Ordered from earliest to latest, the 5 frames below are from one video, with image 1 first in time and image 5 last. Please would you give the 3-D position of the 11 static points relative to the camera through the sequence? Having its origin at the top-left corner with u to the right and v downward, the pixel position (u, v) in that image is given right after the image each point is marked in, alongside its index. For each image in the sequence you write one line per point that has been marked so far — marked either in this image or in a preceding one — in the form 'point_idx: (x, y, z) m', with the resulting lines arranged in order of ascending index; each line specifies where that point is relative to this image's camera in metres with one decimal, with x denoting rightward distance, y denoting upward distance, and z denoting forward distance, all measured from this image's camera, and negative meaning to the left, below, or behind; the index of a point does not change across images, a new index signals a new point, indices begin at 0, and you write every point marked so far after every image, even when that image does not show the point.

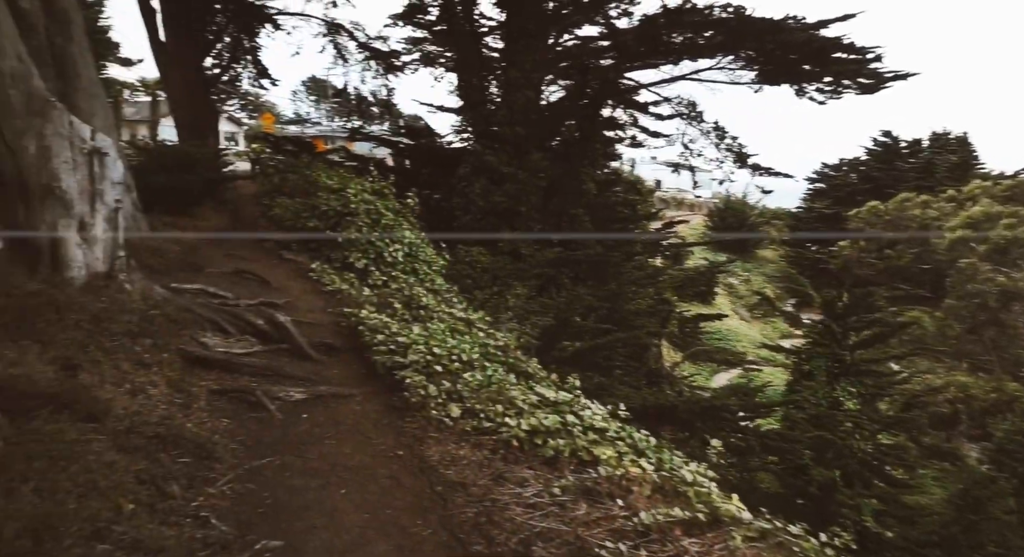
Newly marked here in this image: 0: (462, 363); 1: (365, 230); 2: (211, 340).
0: (-0.6, -0.8, +5.1) m
1: (-2.4, +0.8, +8.5) m
2: (-2.6, -0.5, +4.5) m
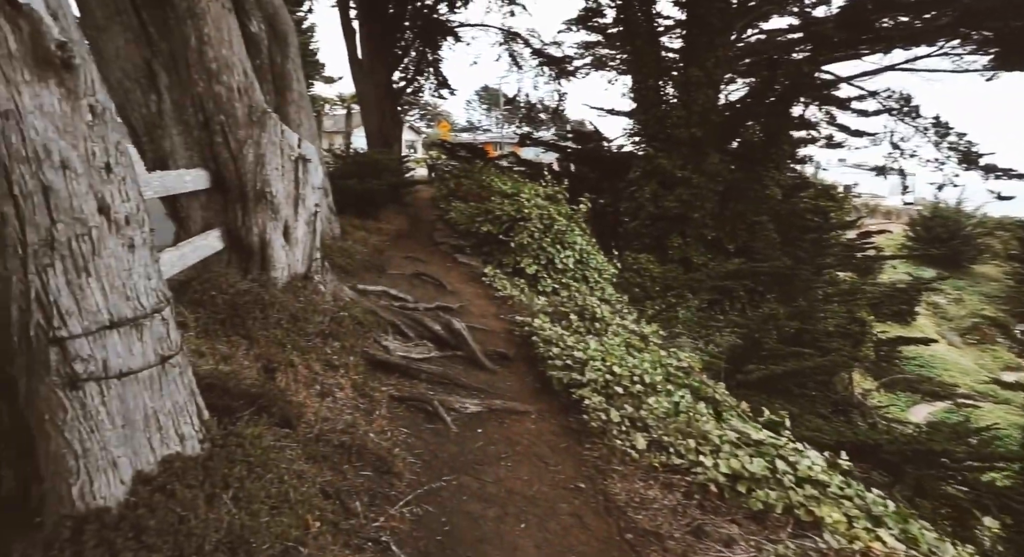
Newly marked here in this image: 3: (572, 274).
0: (+1.1, -0.9, +4.4) m
1: (+0.4, +0.7, +8.2) m
2: (-1.0, -0.6, +4.4) m
3: (+0.9, +0.1, +8.2) m
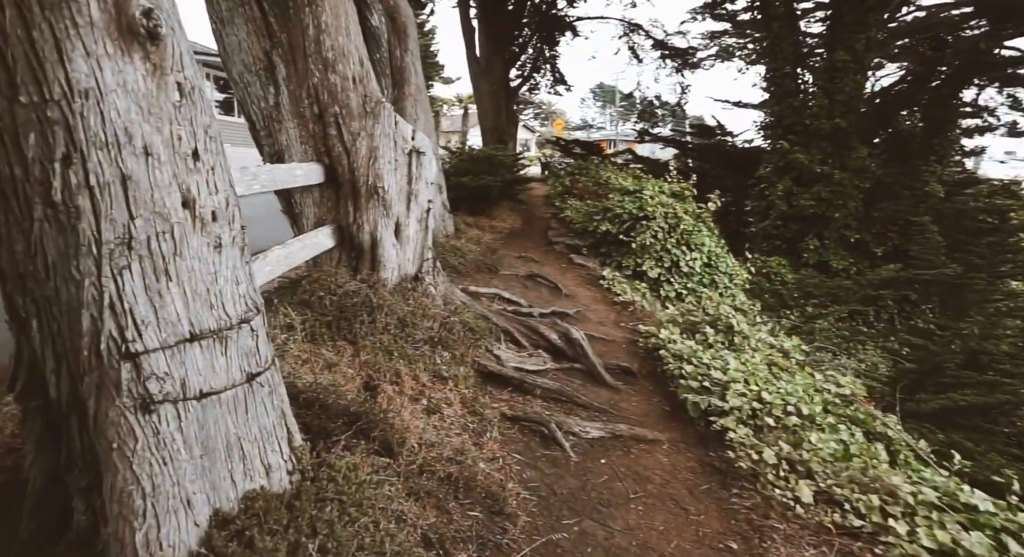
0: (+2.0, -1.0, +3.5) m
1: (+2.2, +0.6, +7.4) m
2: (-0.1, -0.6, +4.0) m
3: (+2.6, 0.0, +7.3) m
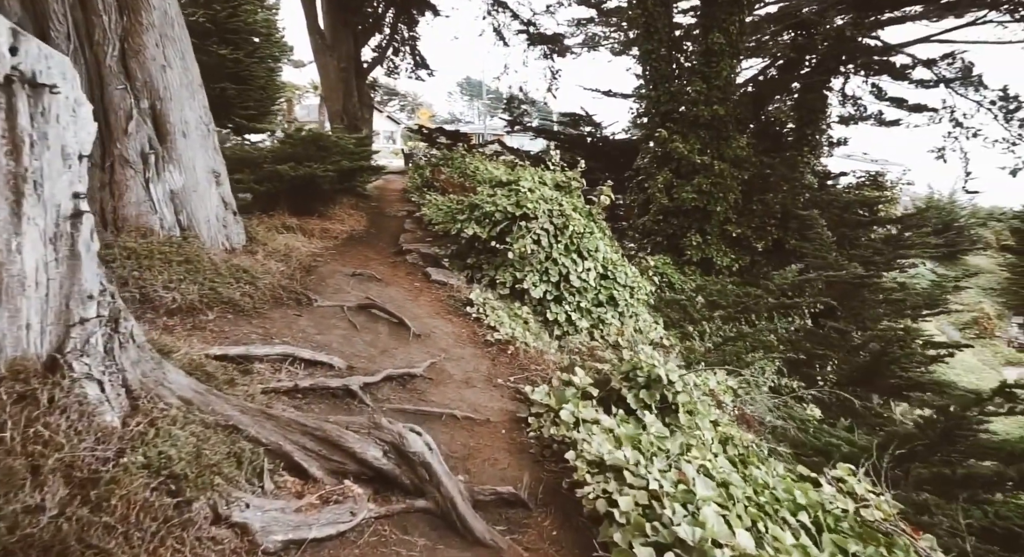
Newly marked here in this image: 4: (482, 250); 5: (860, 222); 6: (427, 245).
0: (+1.2, -1.2, +1.9) m
1: (+0.4, +0.4, +5.7) m
2: (-0.9, -0.9, +1.9) m
3: (+0.9, -0.2, +5.7) m
4: (-0.3, +0.3, +6.0) m
5: (+7.0, +1.1, +10.2) m
6: (-1.1, +0.4, +6.4) m
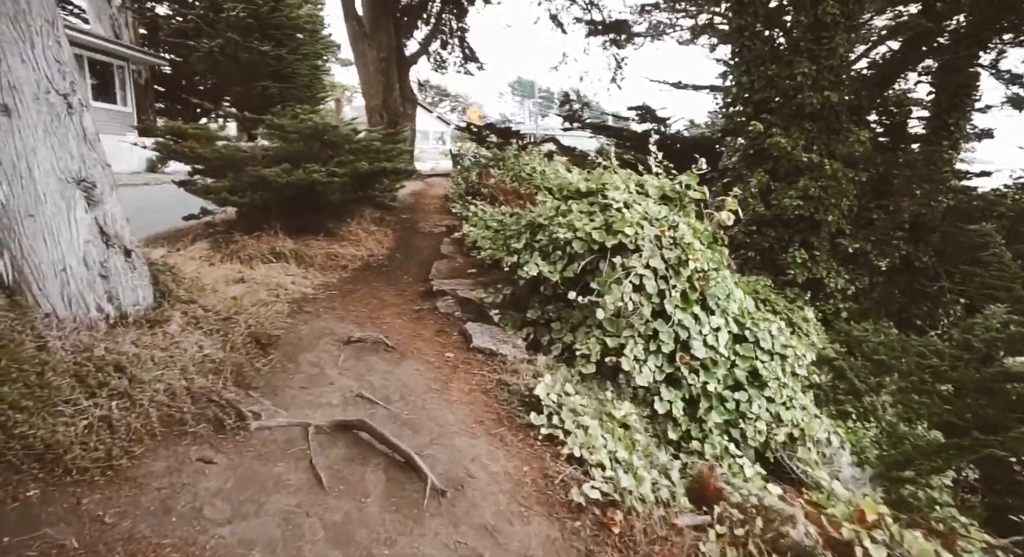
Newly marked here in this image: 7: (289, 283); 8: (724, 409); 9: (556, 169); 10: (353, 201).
0: (+1.5, -1.7, -0.3) m
1: (+1.0, 0.0, +3.5) m
2: (-0.7, -1.3, -0.1) m
3: (+1.5, -0.7, +3.5) m
4: (+0.3, -0.1, +3.9) m
5: (+8.0, +0.6, +7.4) m
6: (-0.4, 0.0, +4.4) m
7: (-1.9, 0.0, +4.3) m
8: (+1.5, -0.9, +3.5) m
9: (+0.6, +1.4, +6.5) m
10: (-1.9, +0.9, +6.0) m
